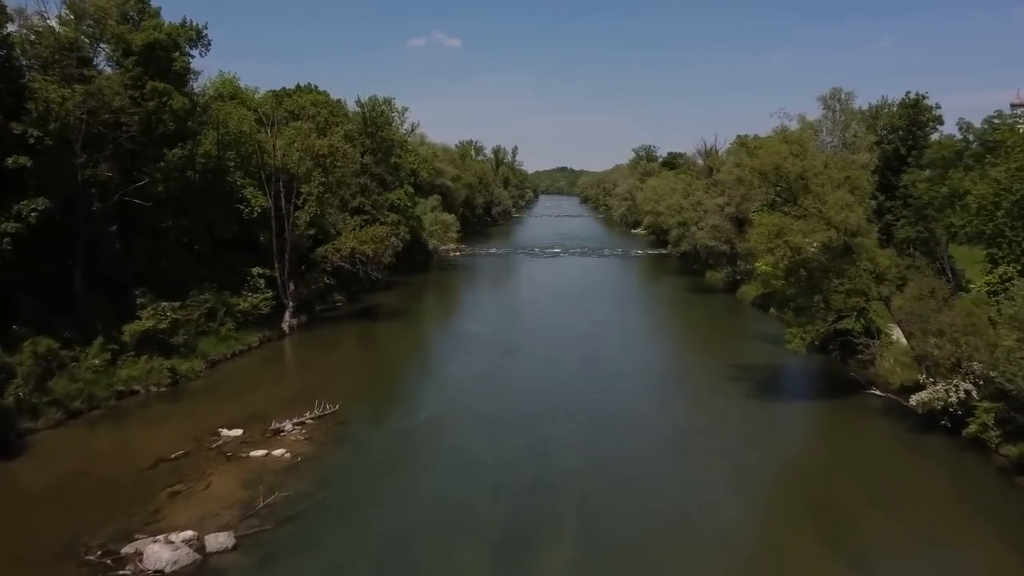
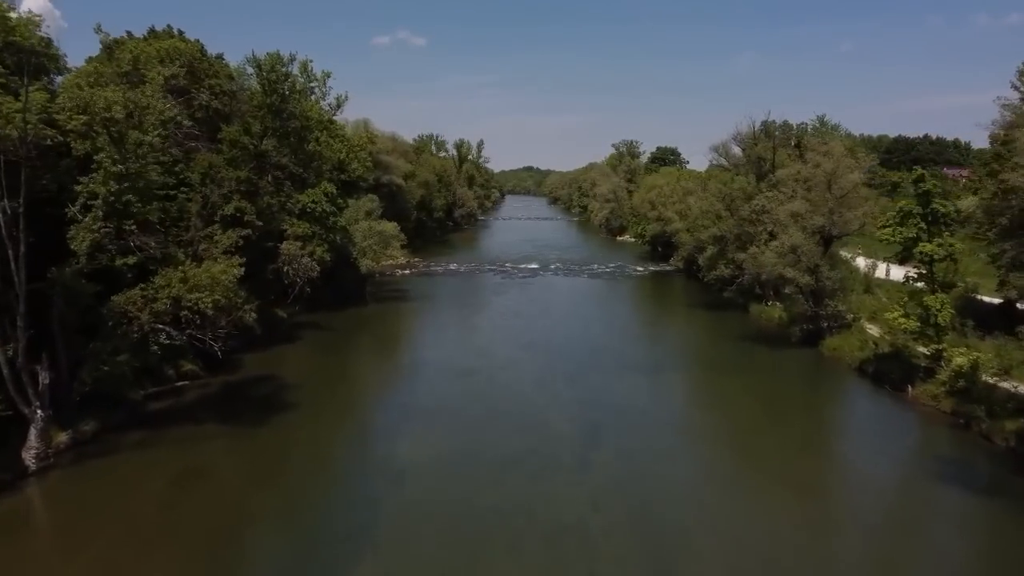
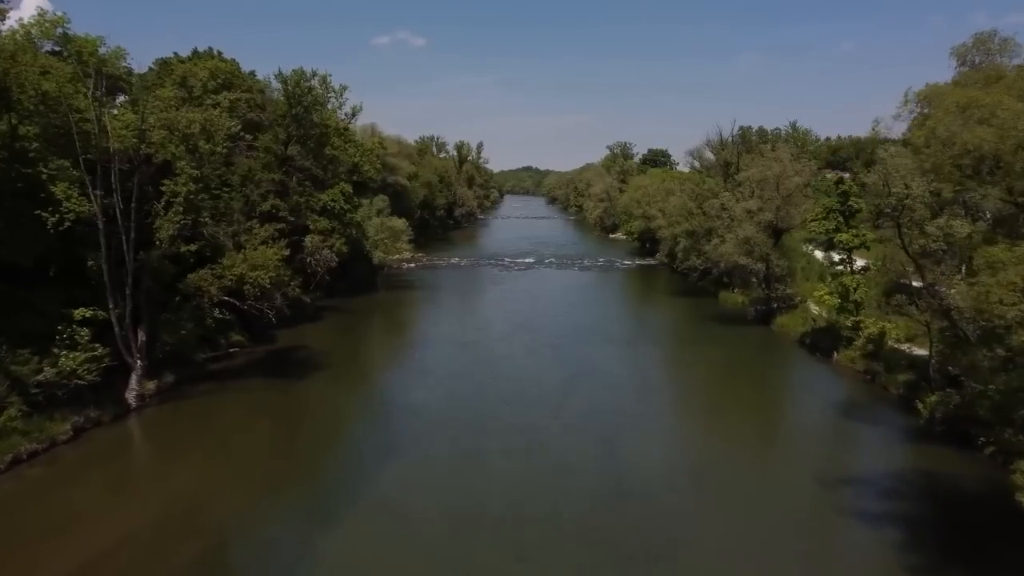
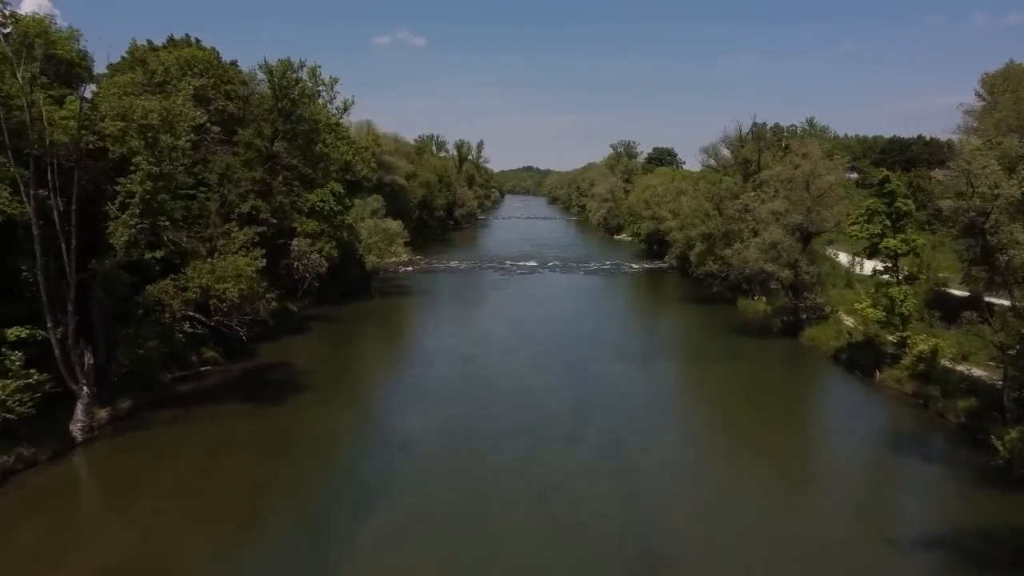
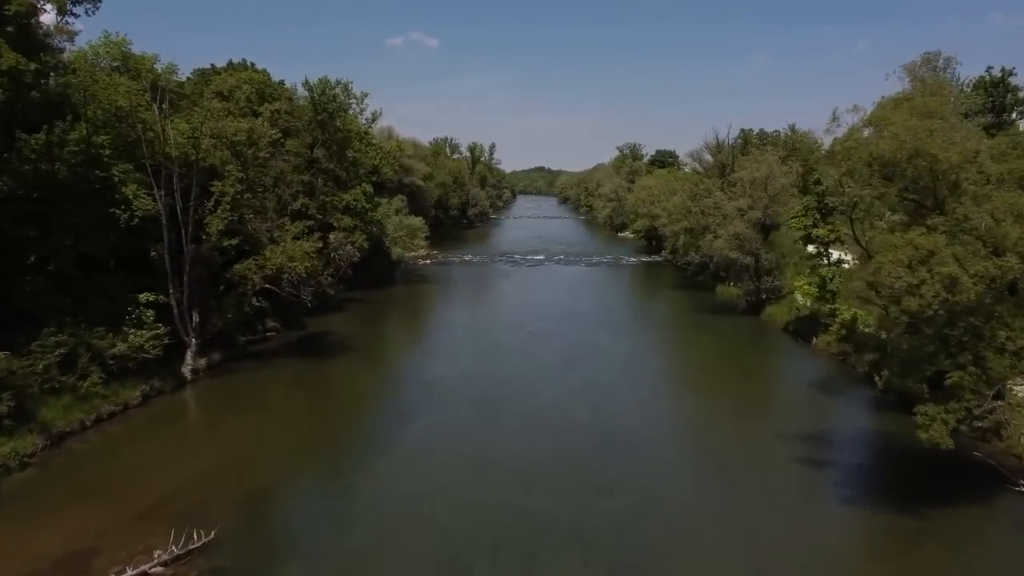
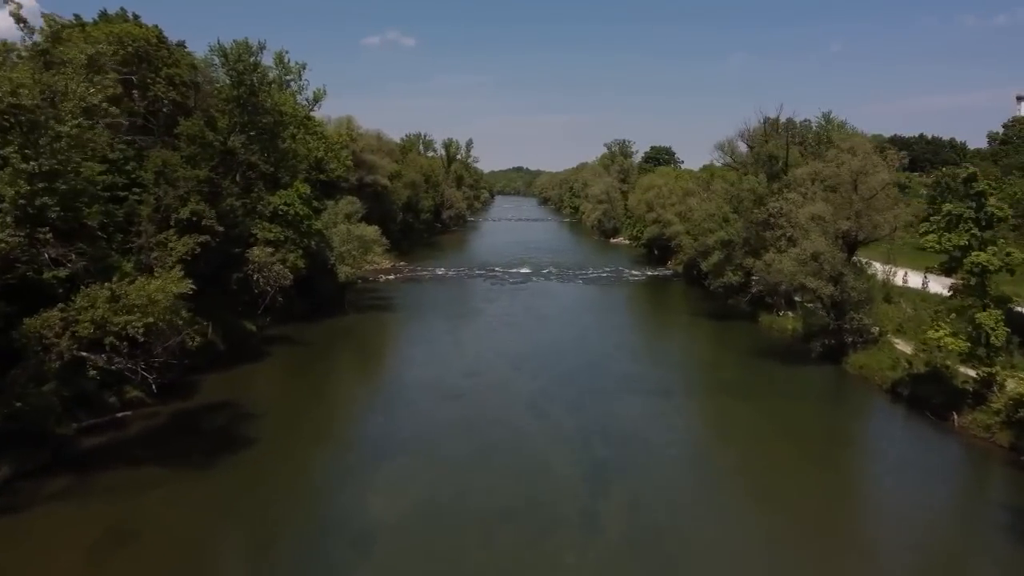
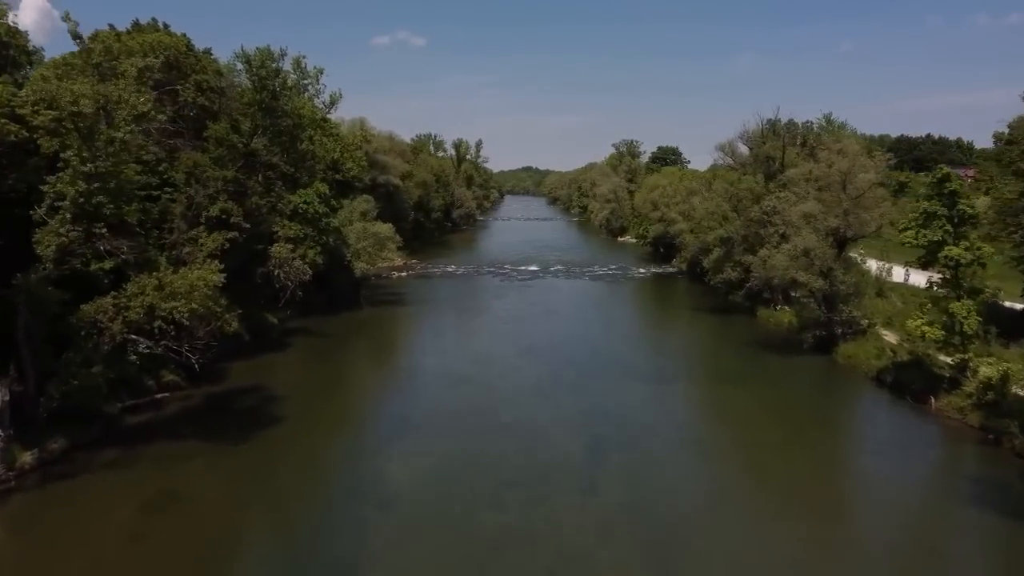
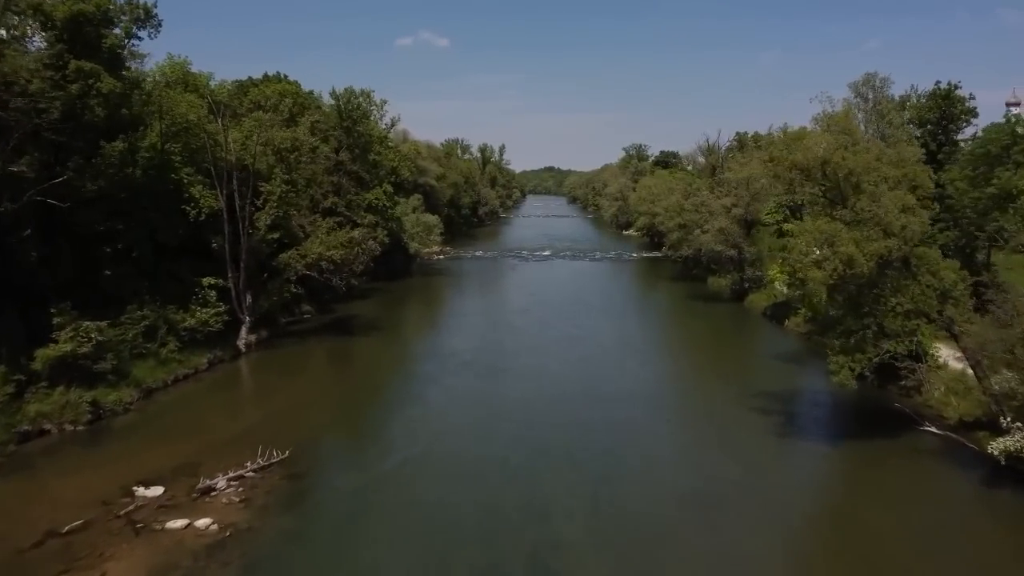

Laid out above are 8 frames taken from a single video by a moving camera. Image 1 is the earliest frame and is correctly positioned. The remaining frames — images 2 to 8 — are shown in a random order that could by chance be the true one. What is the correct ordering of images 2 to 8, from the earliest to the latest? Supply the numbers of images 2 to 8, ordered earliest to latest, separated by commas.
8, 5, 3, 4, 2, 7, 6
